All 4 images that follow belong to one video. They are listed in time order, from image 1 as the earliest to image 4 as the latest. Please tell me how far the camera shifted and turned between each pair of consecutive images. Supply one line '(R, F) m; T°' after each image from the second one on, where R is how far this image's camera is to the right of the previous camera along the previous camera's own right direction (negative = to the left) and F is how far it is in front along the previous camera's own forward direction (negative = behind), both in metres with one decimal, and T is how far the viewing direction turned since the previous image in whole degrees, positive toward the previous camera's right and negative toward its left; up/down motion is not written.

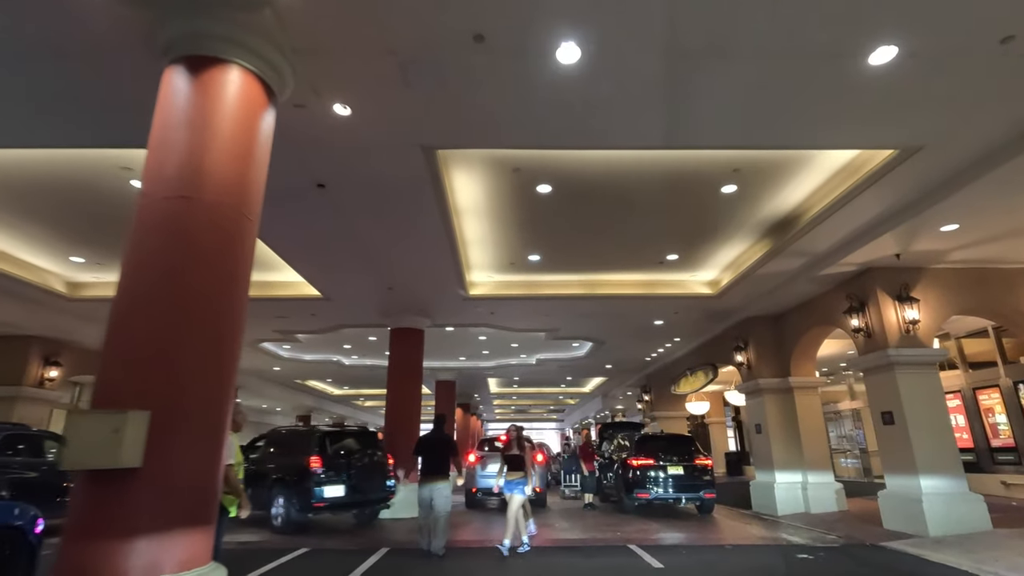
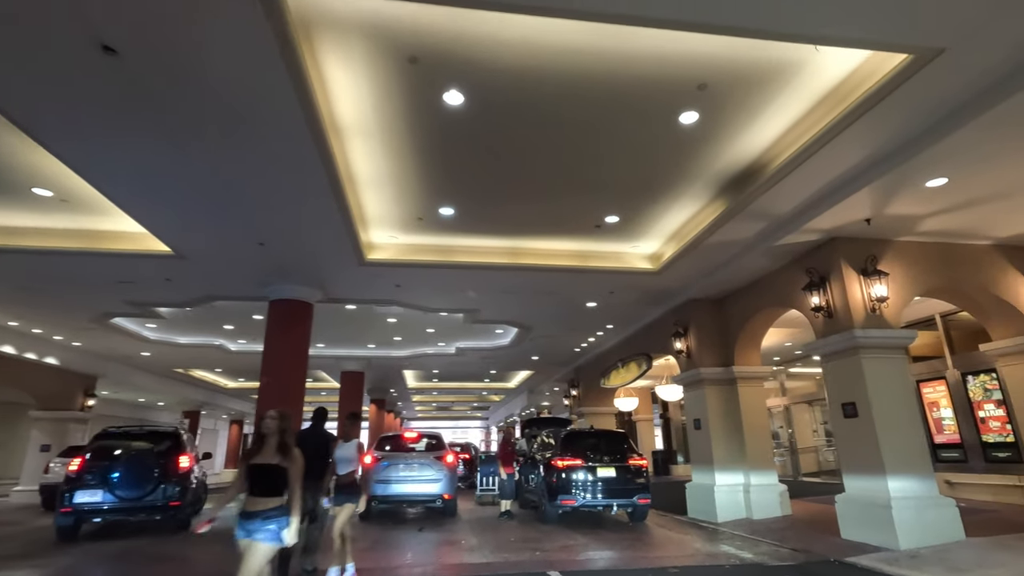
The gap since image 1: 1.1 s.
(+0.3, +1.5) m; +7°
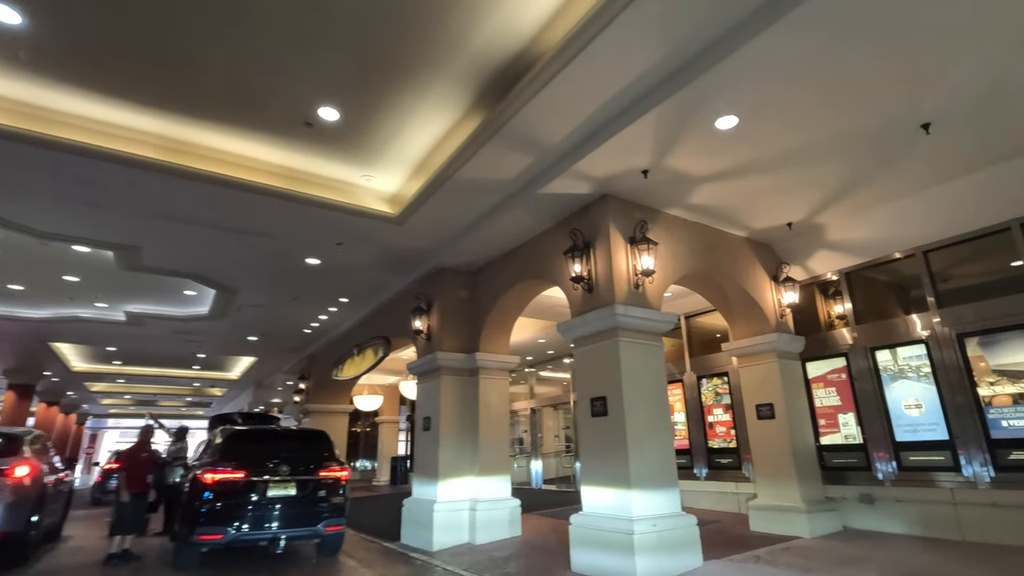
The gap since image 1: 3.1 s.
(+1.1, +2.0) m; +23°
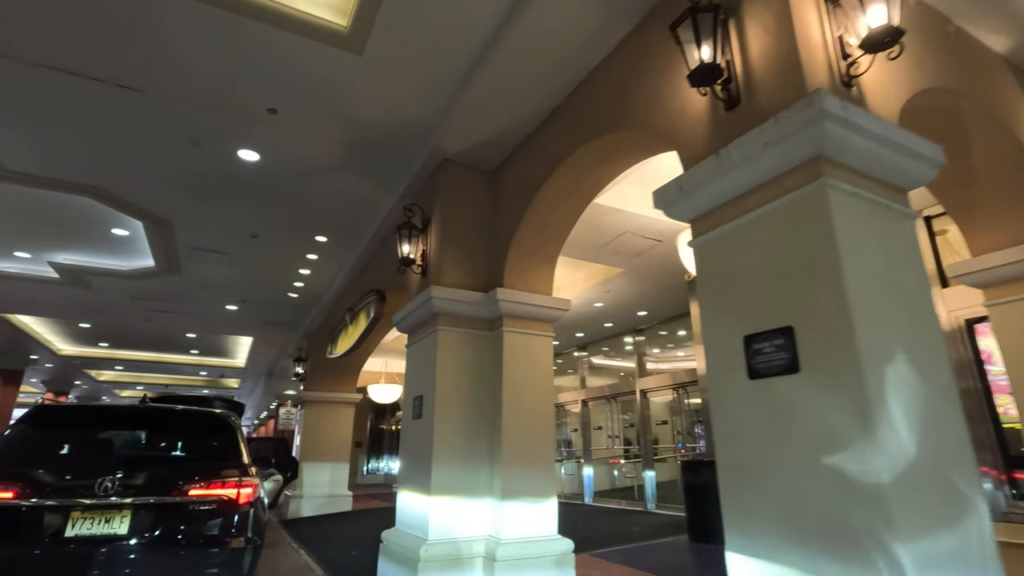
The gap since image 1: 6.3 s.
(0.0, +2.8) m; -5°
